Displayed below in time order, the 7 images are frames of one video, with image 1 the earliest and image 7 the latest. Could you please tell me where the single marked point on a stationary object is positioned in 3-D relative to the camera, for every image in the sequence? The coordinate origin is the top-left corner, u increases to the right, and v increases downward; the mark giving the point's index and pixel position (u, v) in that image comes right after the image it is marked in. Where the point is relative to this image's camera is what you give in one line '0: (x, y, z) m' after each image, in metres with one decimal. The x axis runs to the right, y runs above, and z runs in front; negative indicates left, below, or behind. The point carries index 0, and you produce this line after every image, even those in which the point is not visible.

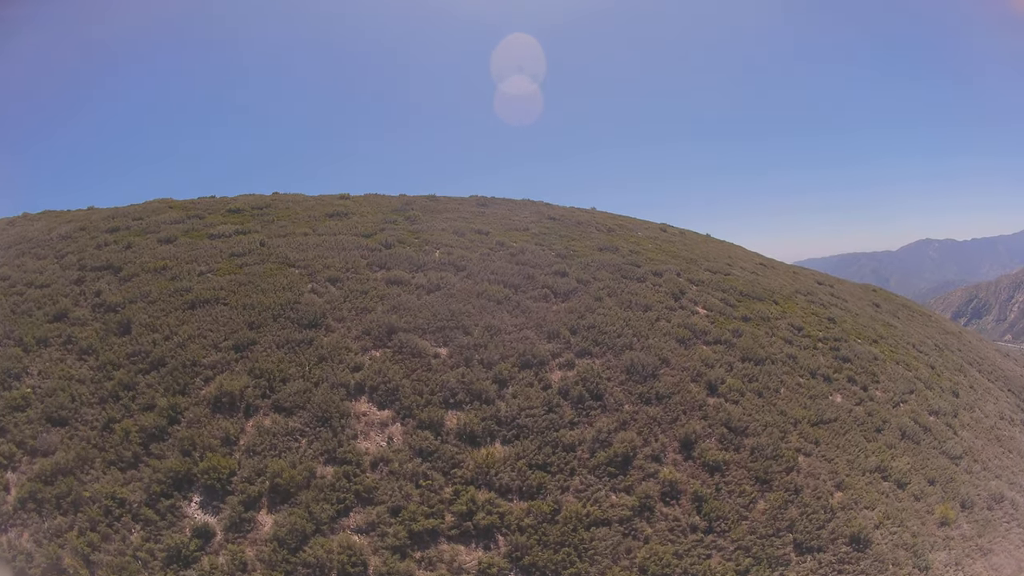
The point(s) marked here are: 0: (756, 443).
0: (+5.7, -3.6, +15.0) m
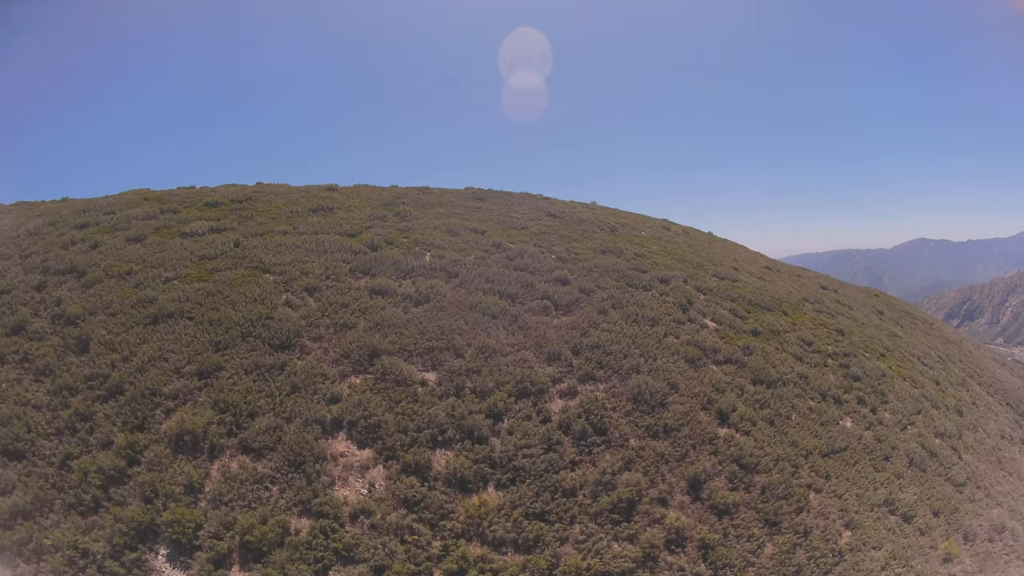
0: (+5.6, -4.3, +14.0) m
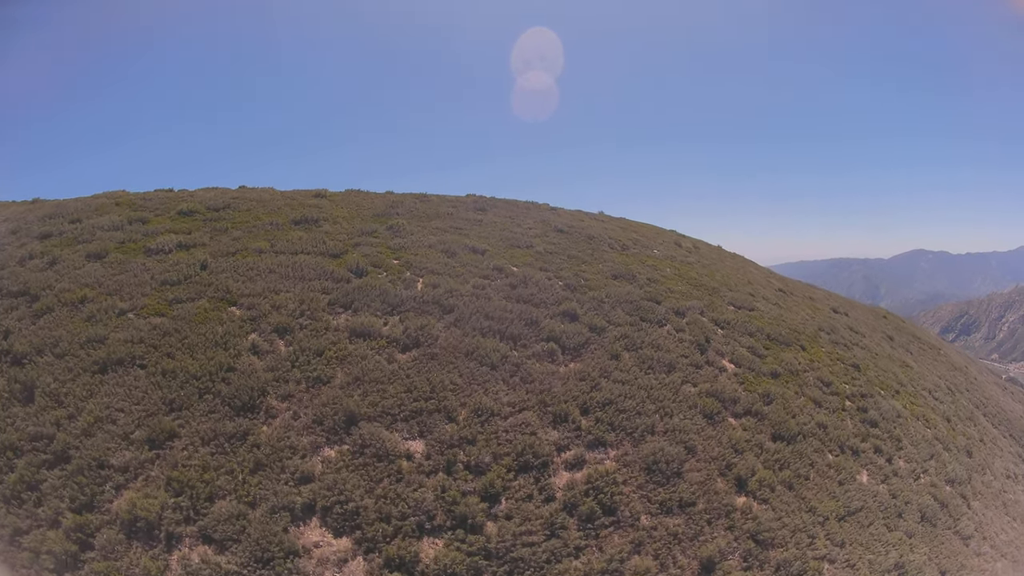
0: (+5.5, -5.7, +12.9) m
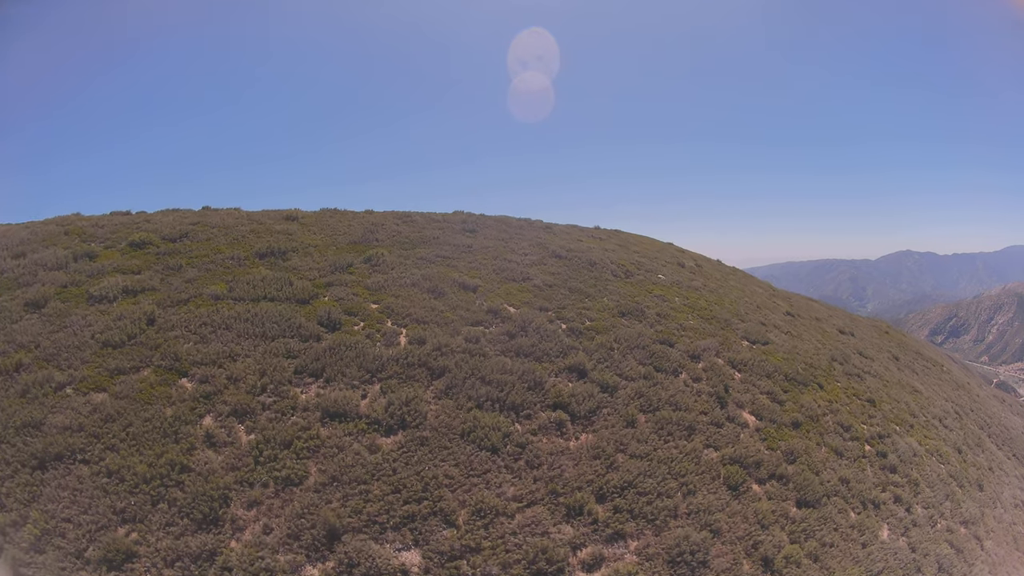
0: (+5.7, -7.1, +11.5) m
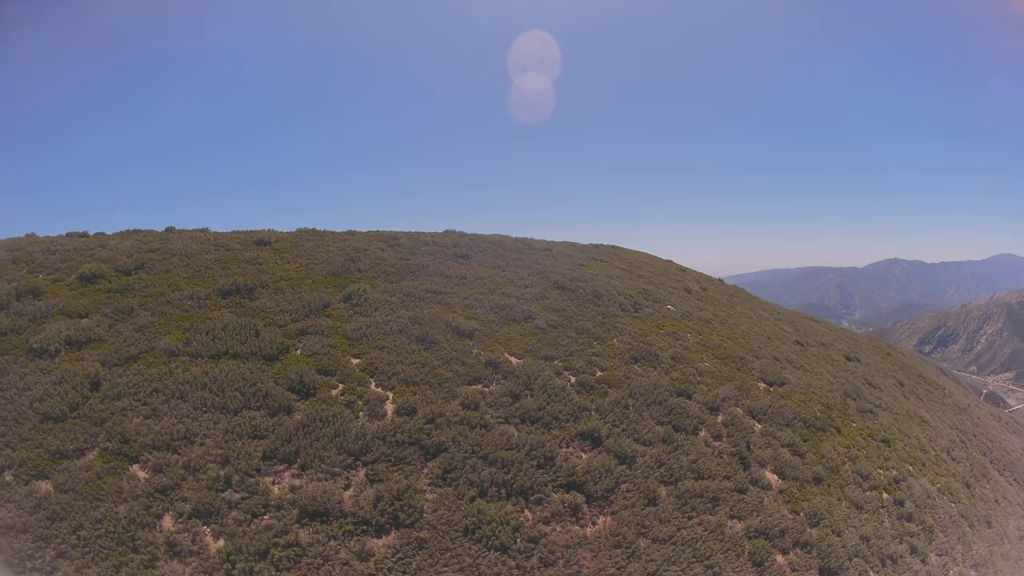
0: (+6.0, -8.6, +10.1) m
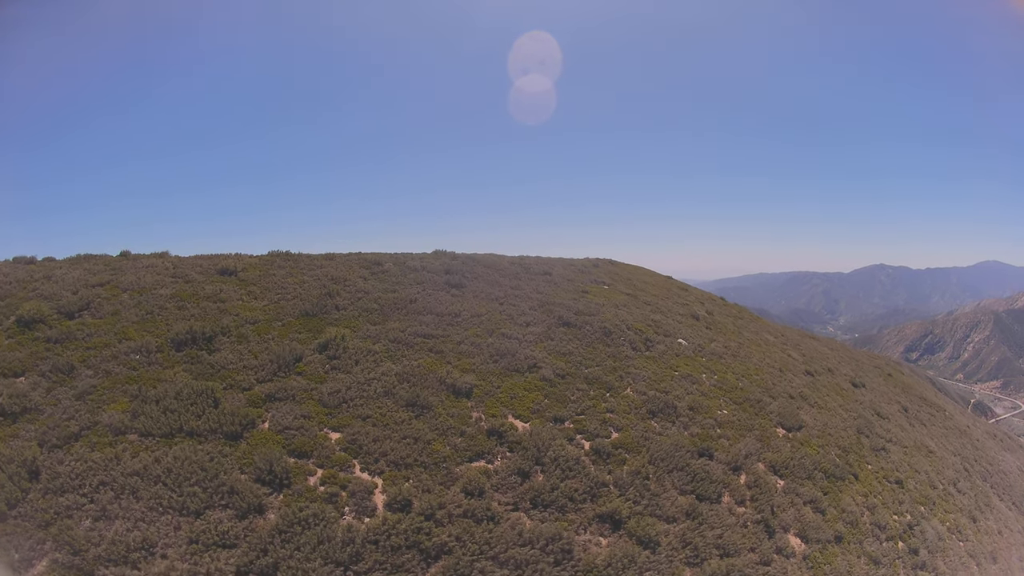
0: (+6.3, -10.0, +9.1) m
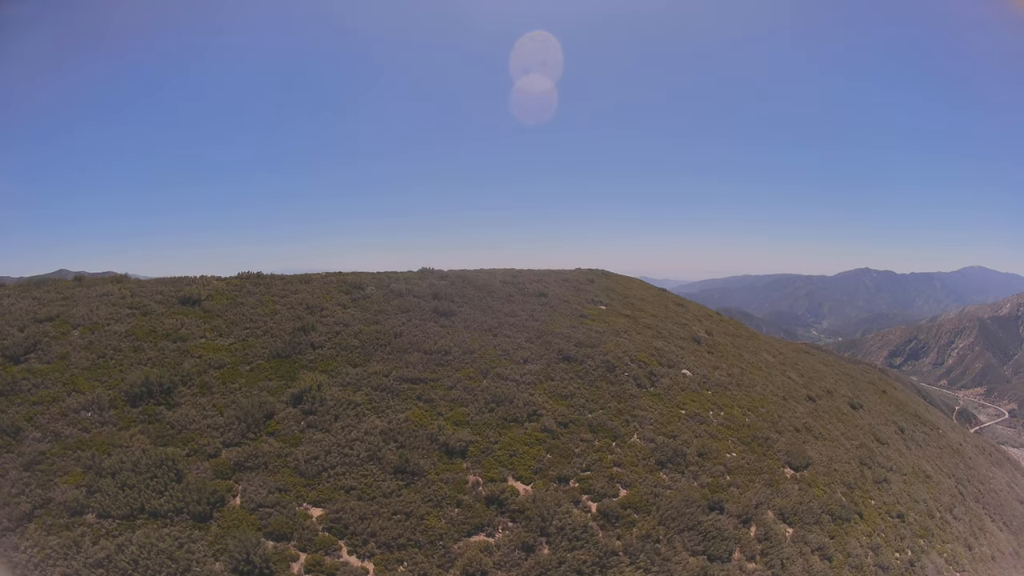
0: (+6.4, -11.2, +8.6) m
